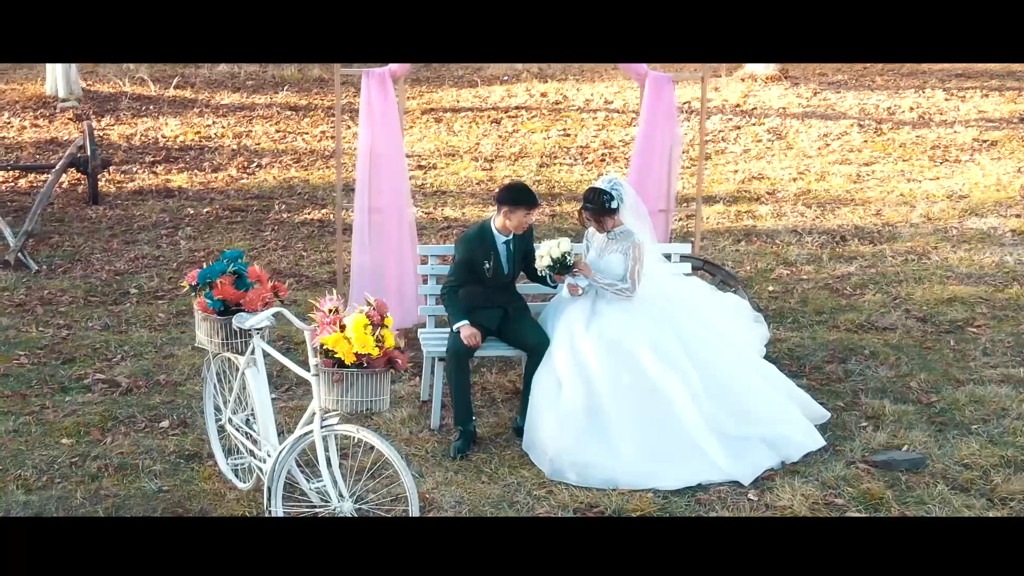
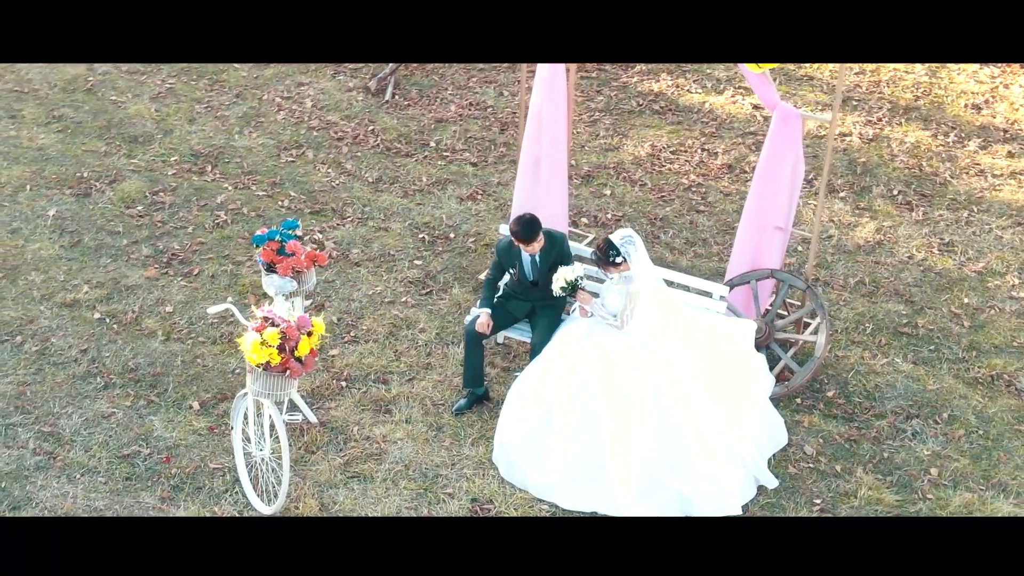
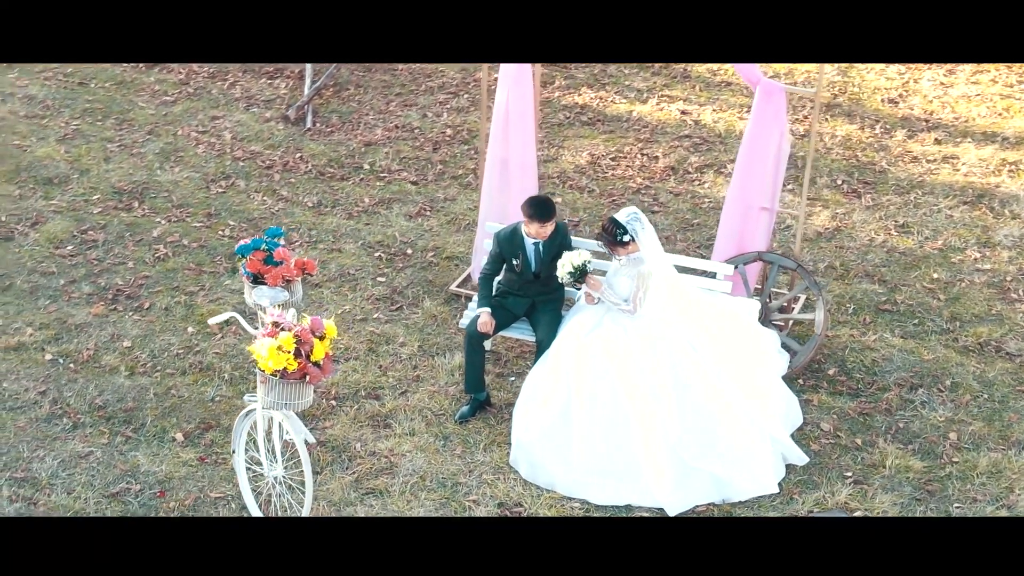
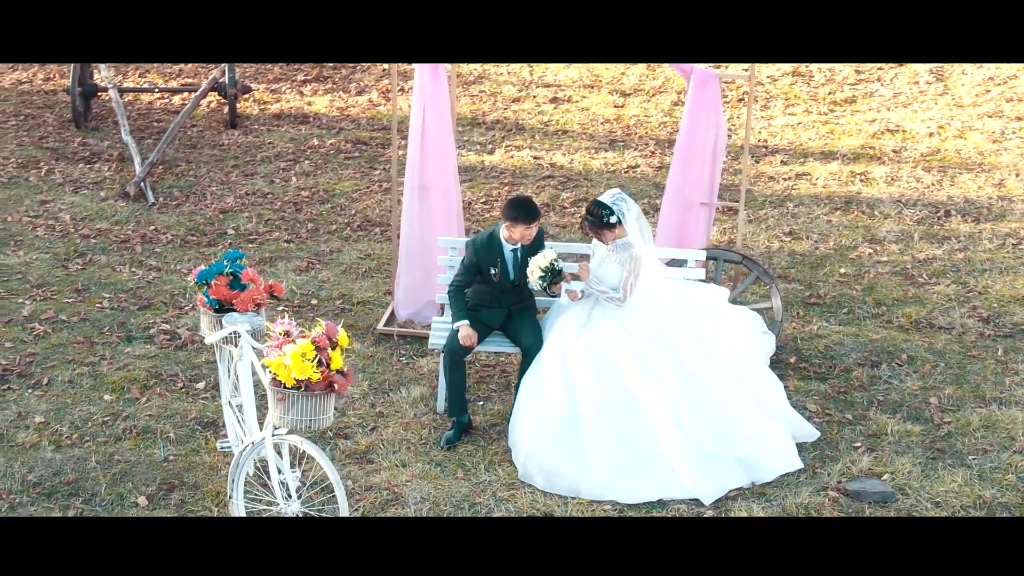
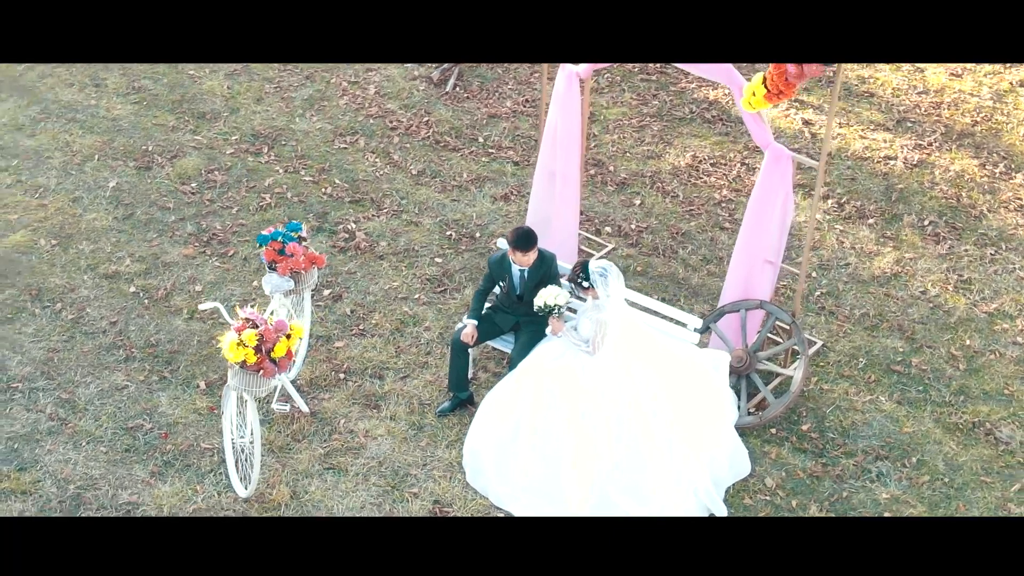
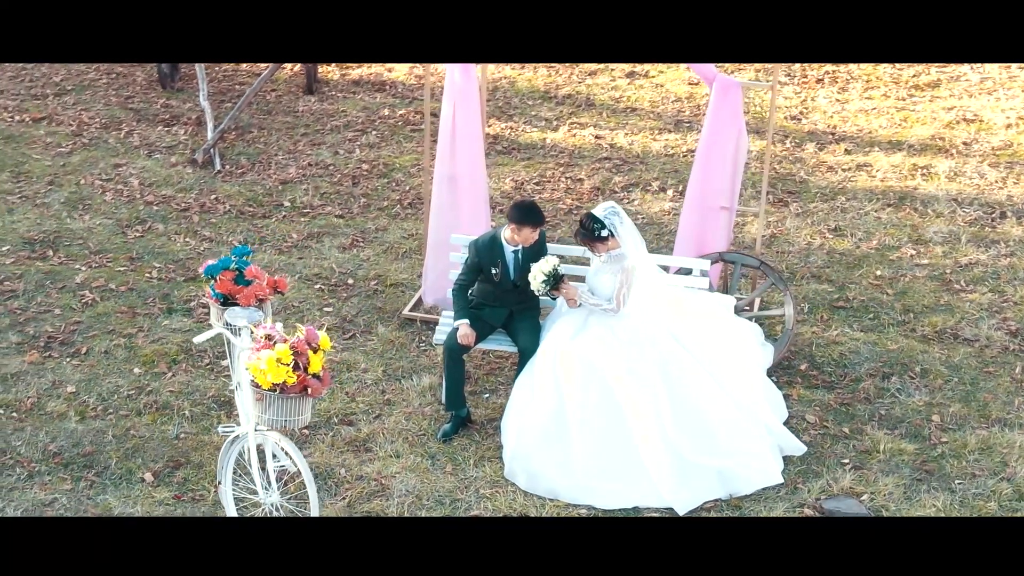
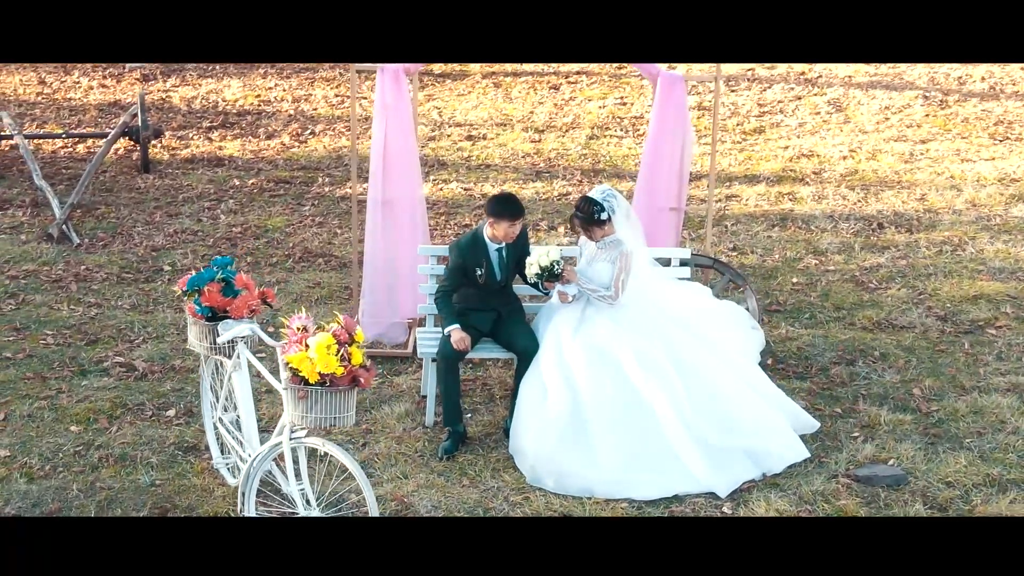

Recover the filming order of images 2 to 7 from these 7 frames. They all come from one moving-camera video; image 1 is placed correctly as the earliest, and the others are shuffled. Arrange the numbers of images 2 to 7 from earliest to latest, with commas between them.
7, 4, 6, 3, 2, 5
